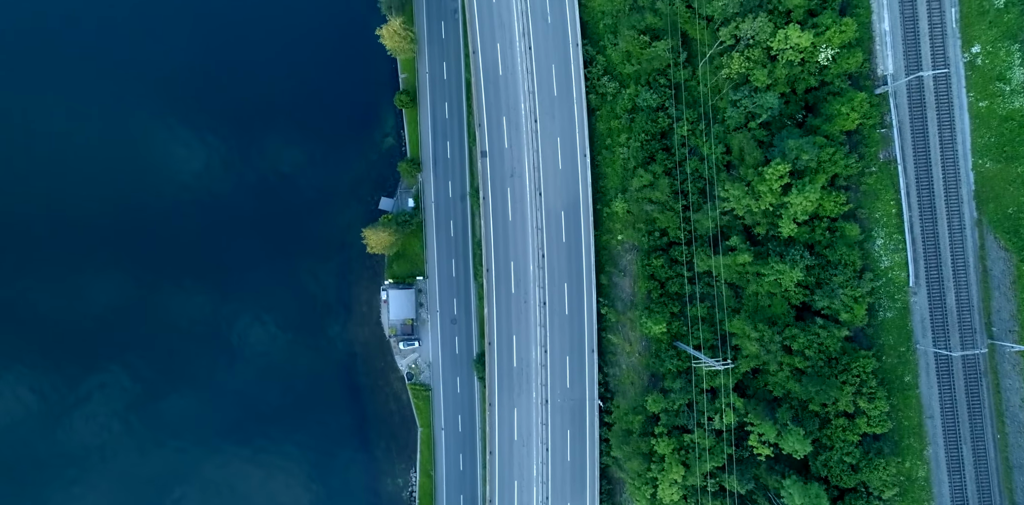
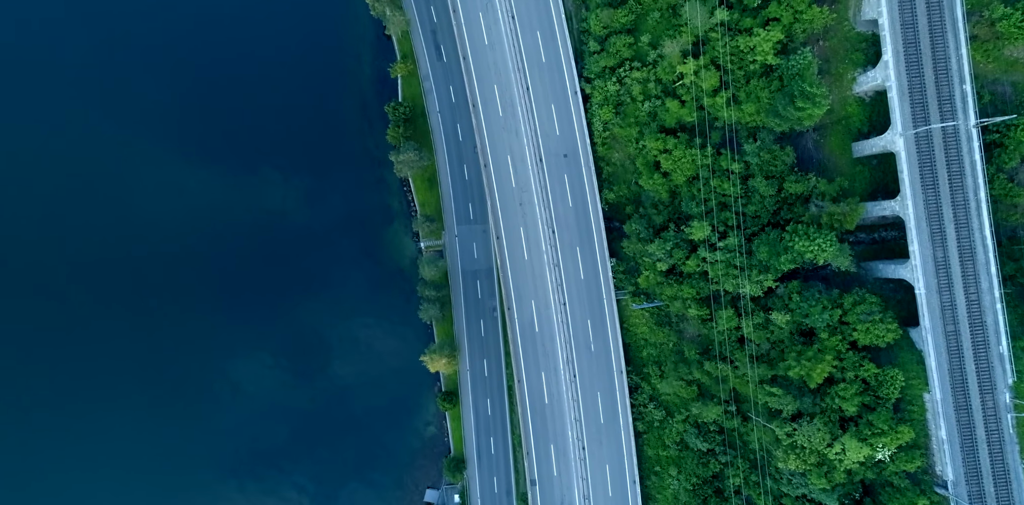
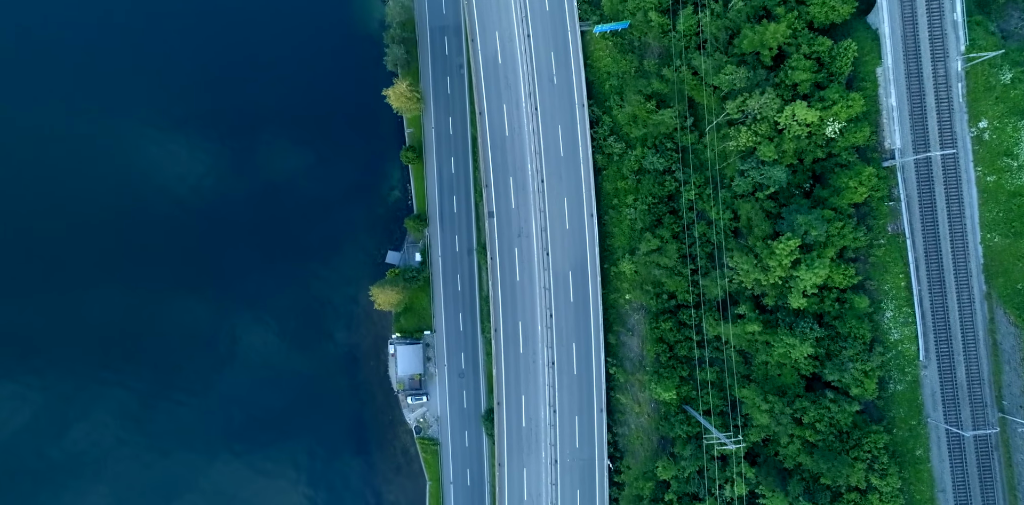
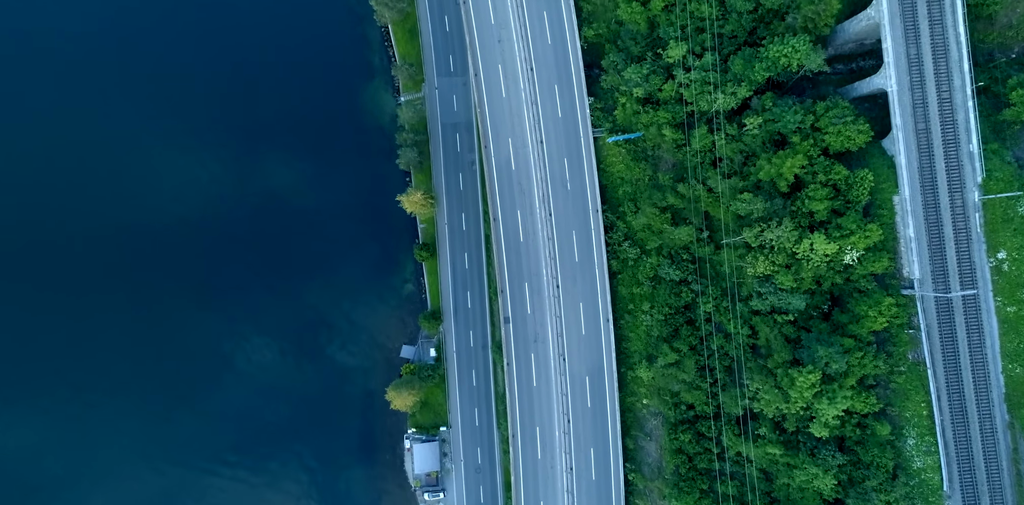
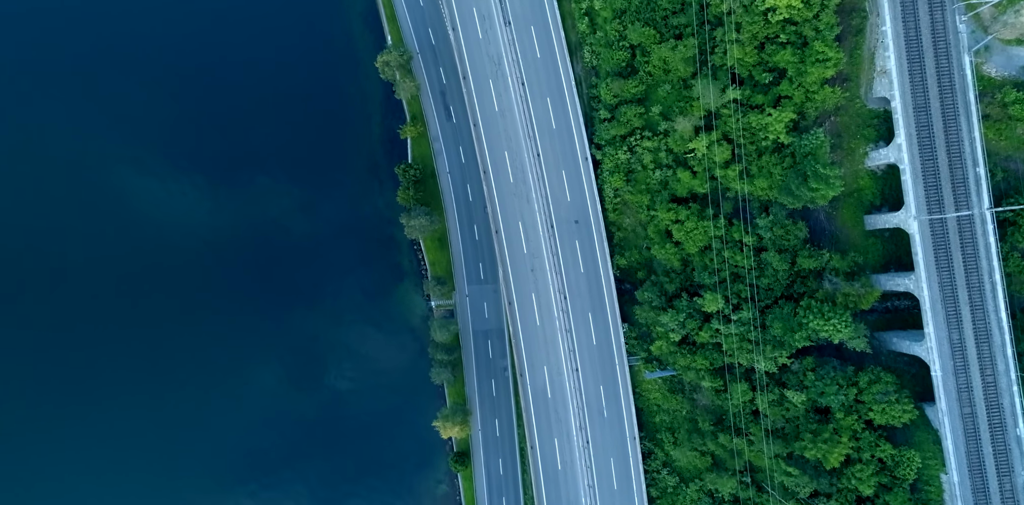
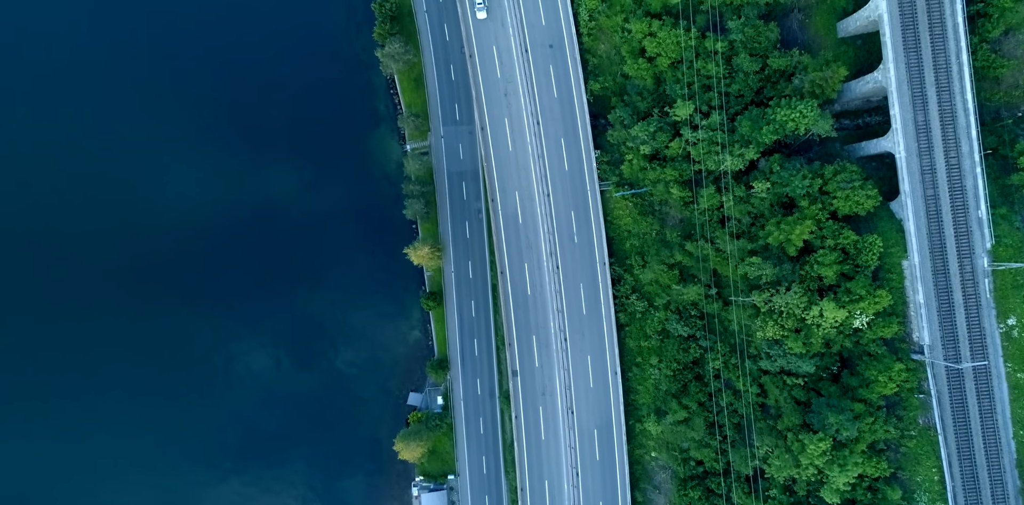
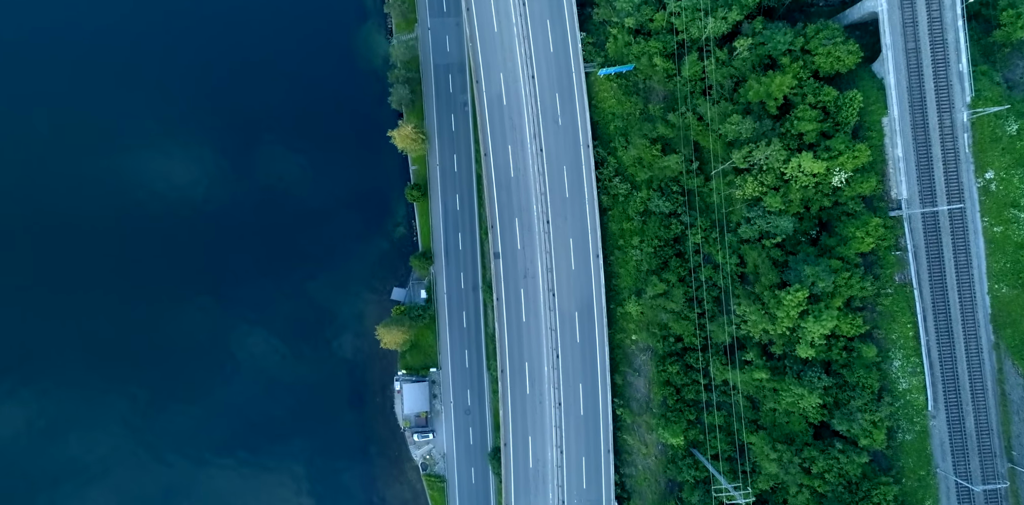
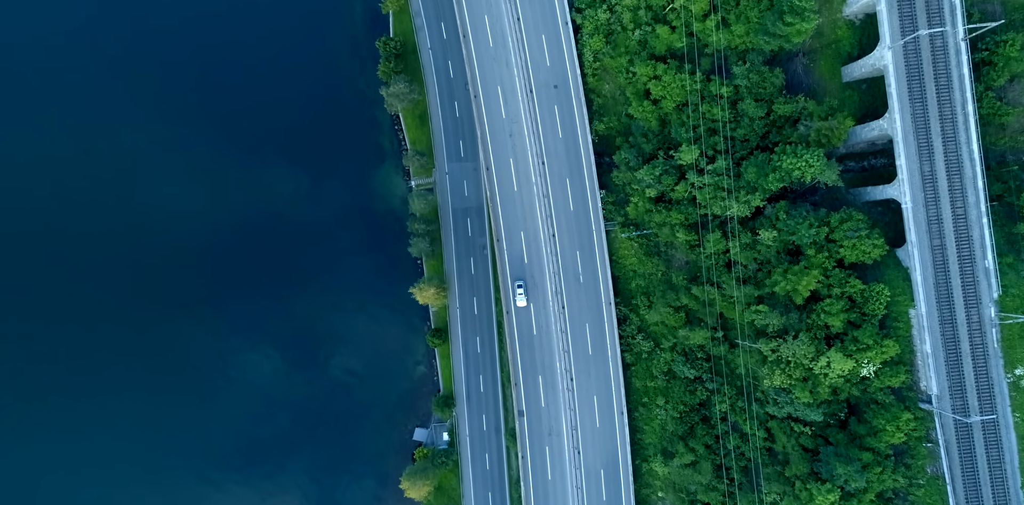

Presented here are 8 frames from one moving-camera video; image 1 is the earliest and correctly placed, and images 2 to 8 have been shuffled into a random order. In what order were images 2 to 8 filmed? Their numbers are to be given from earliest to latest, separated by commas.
3, 7, 4, 6, 8, 2, 5
